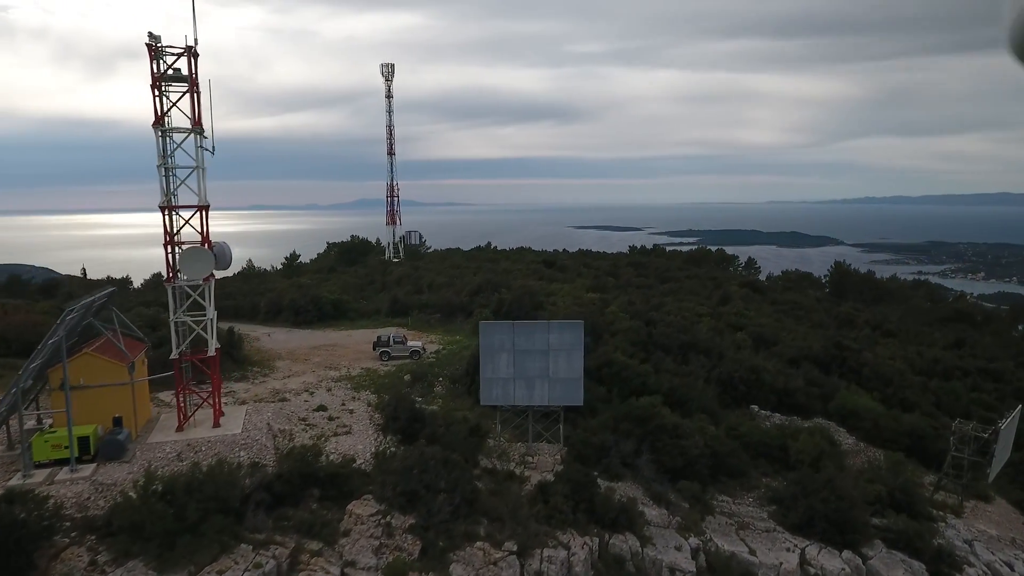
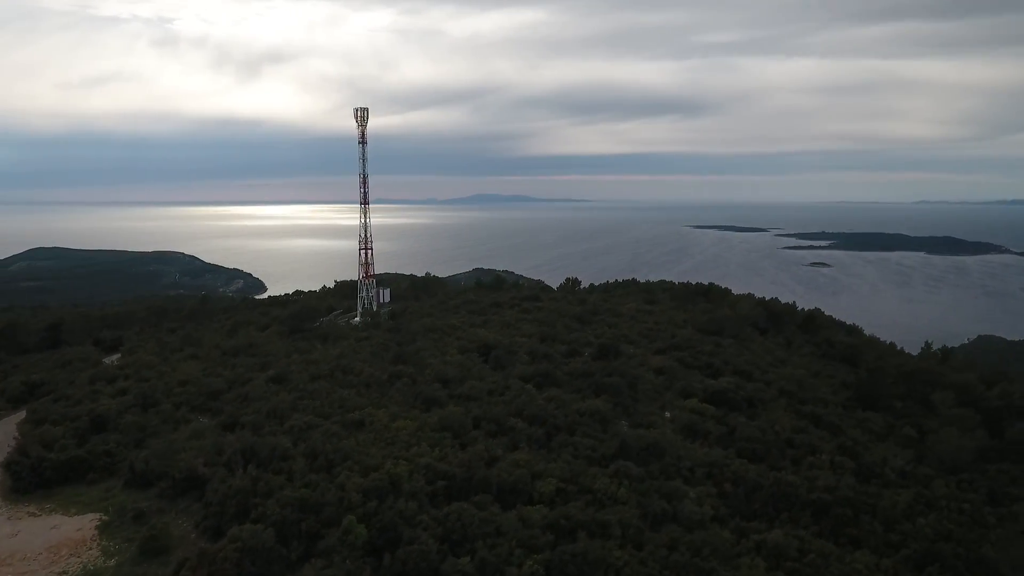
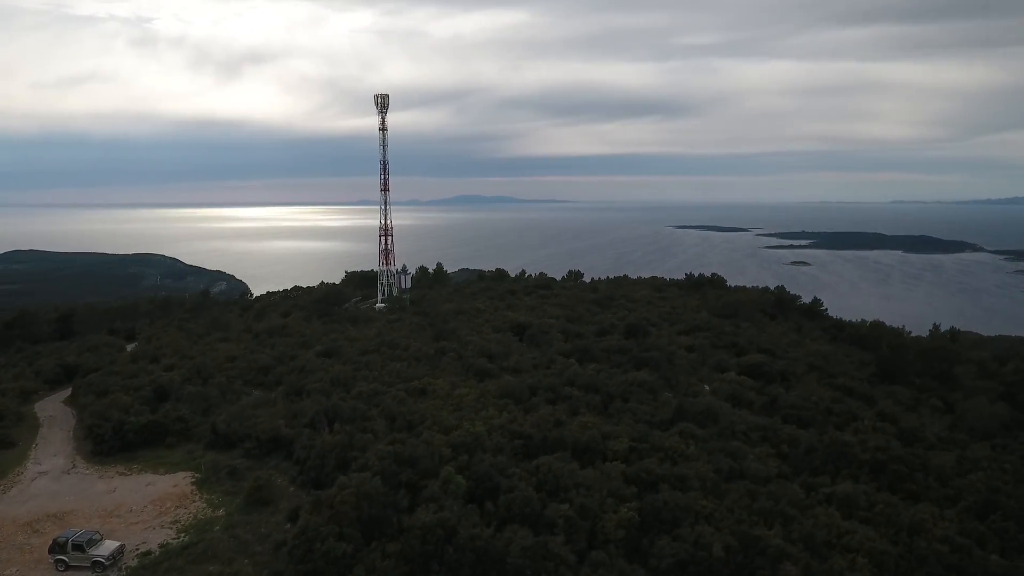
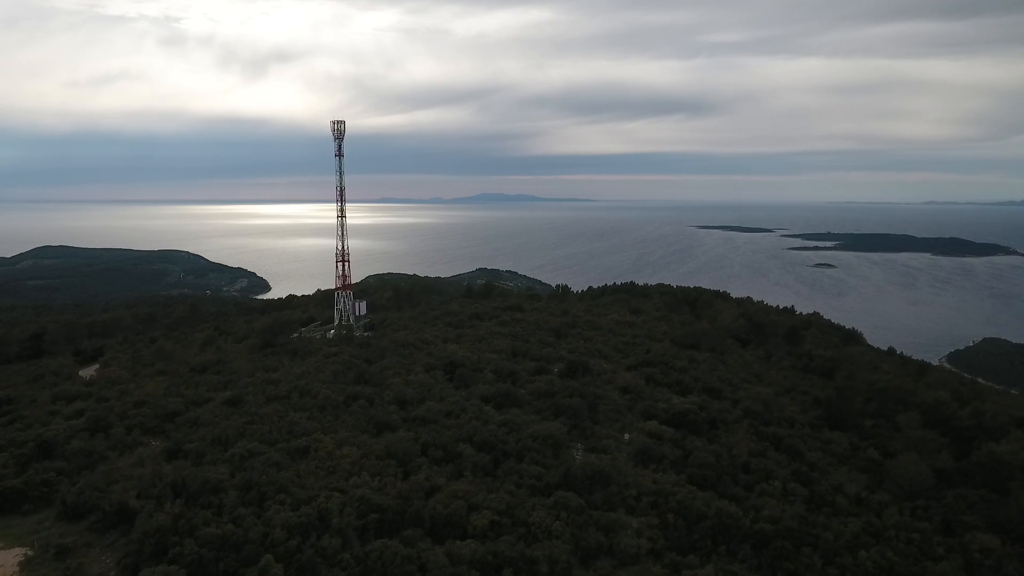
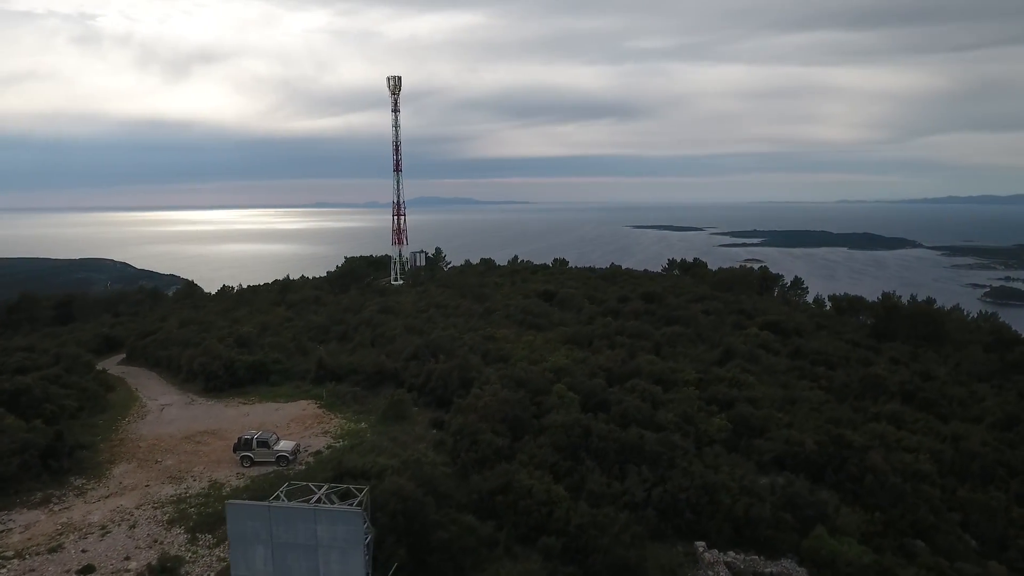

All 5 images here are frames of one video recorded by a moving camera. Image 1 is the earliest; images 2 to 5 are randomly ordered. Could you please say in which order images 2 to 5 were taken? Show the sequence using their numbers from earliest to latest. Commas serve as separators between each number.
5, 3, 2, 4
